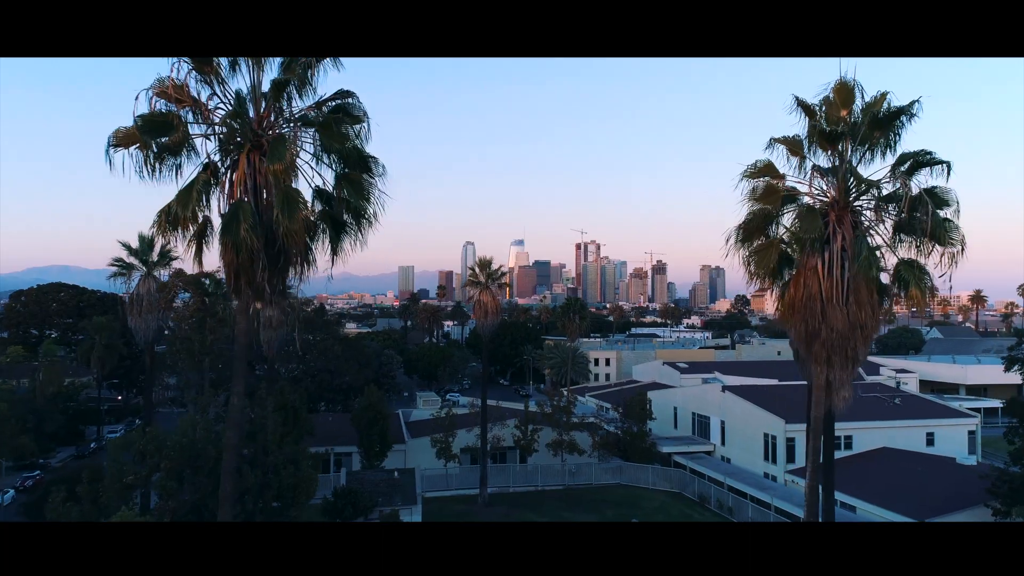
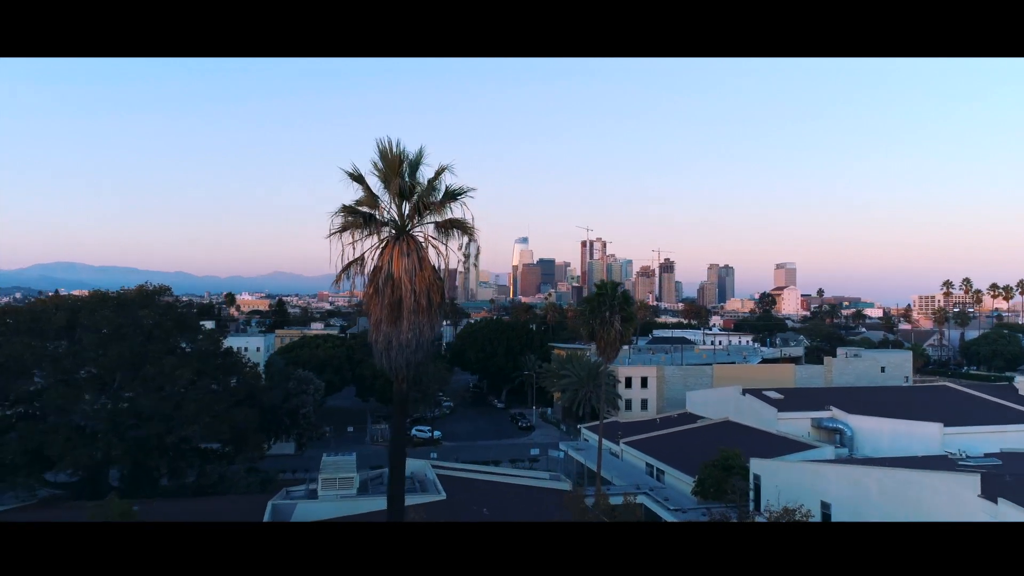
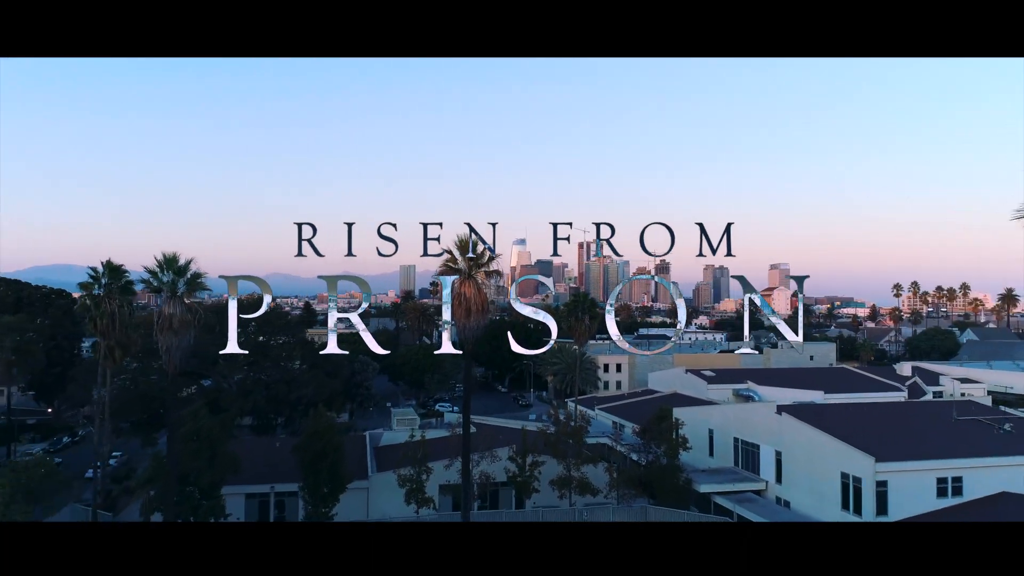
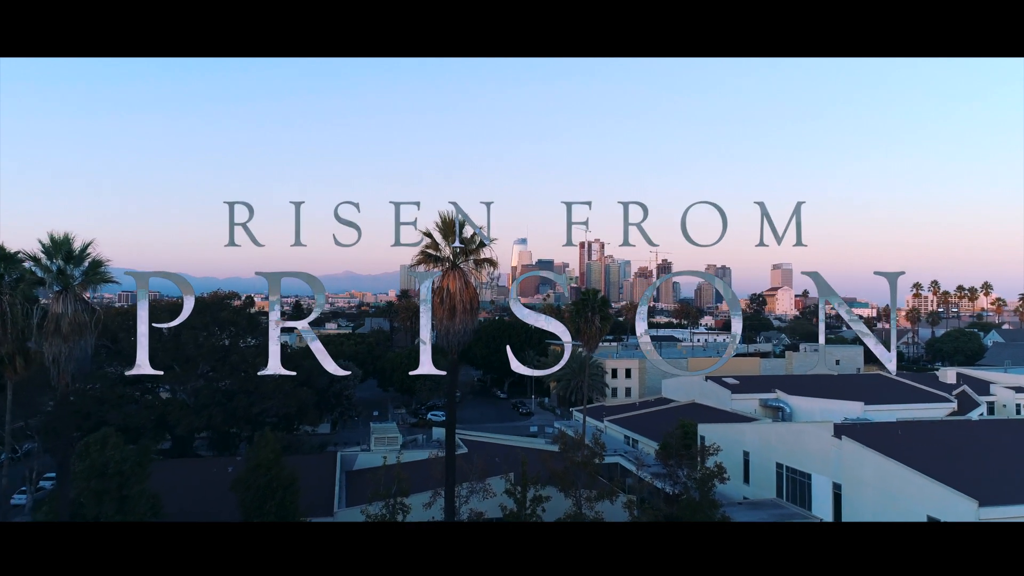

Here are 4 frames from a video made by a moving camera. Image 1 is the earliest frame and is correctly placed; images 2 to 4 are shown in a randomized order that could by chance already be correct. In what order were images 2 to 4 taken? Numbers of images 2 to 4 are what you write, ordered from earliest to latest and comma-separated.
3, 4, 2
